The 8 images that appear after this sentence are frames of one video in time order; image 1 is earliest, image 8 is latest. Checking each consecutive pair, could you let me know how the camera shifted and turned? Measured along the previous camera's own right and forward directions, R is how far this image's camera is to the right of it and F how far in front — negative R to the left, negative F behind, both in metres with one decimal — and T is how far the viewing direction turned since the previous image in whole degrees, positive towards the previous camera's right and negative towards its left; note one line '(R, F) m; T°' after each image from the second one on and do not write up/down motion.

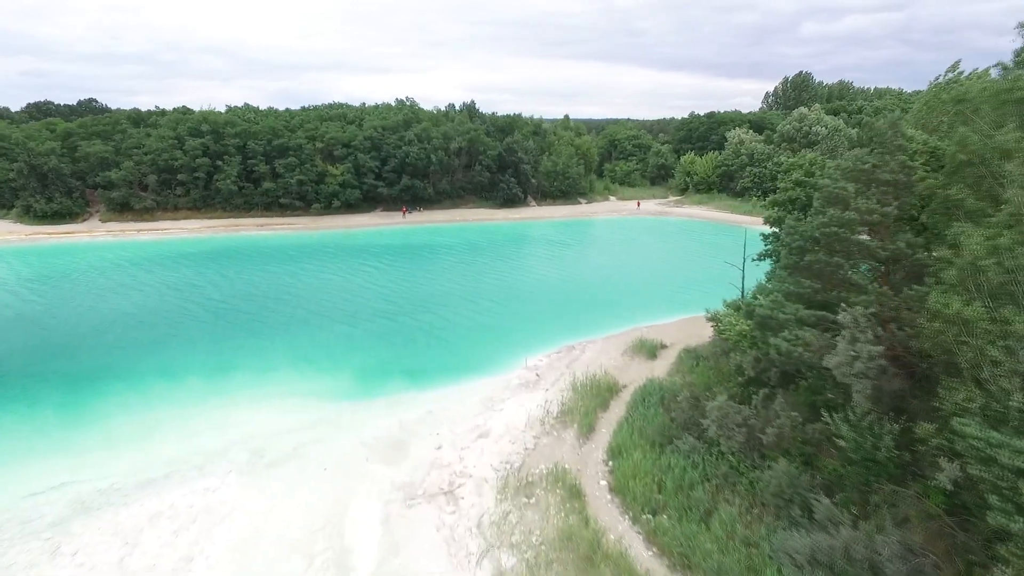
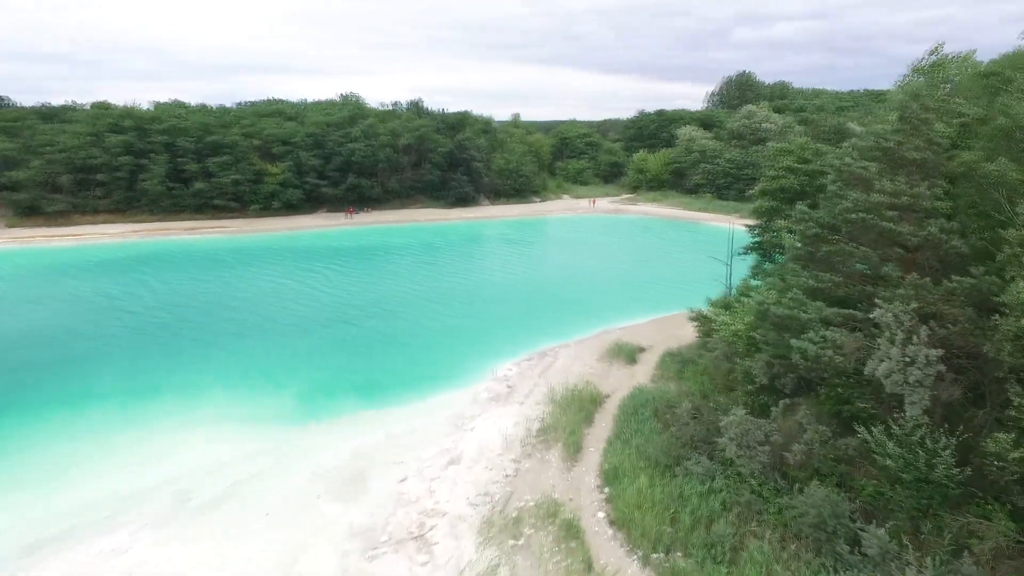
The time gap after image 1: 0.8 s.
(-0.5, +2.1) m; +5°
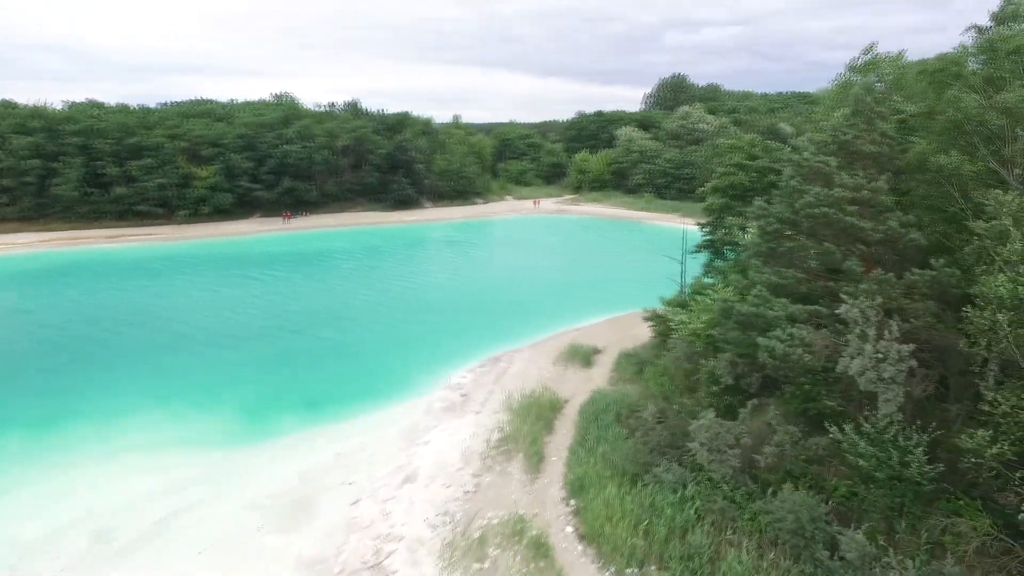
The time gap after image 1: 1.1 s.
(-0.2, +0.7) m; +5°
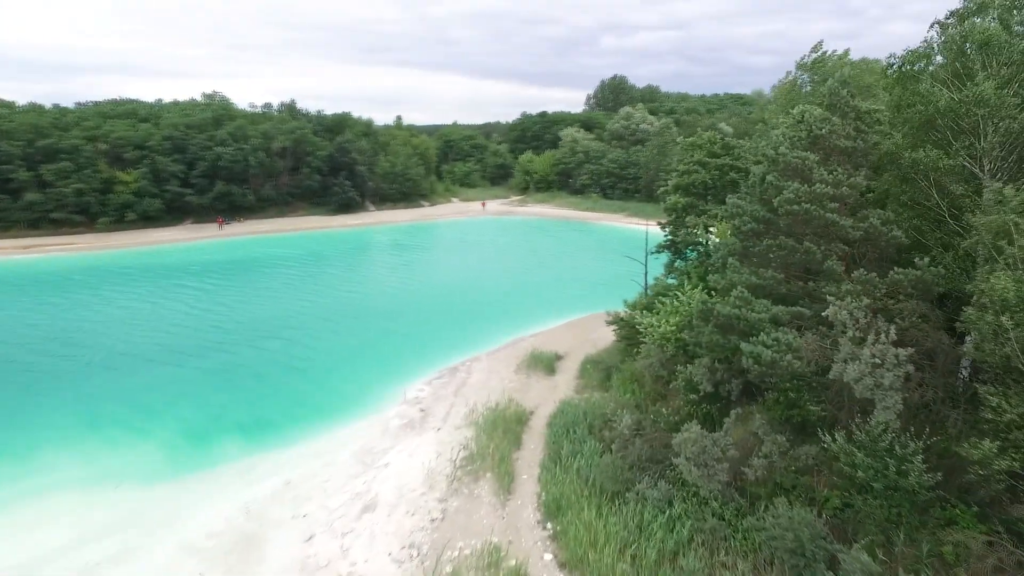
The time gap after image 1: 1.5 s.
(-0.4, +0.9) m; +5°
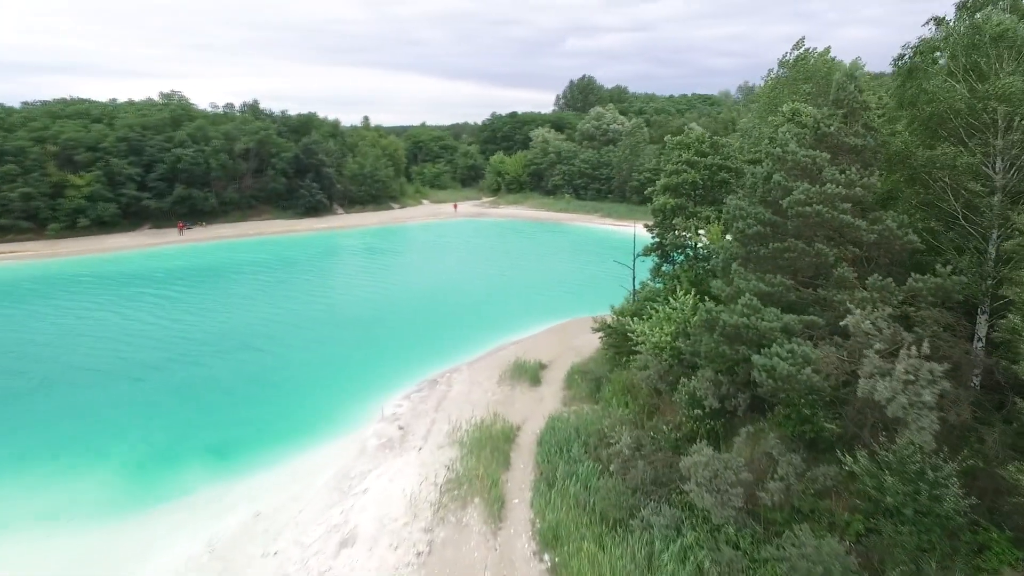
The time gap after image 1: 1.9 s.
(-0.3, +0.9) m; +3°
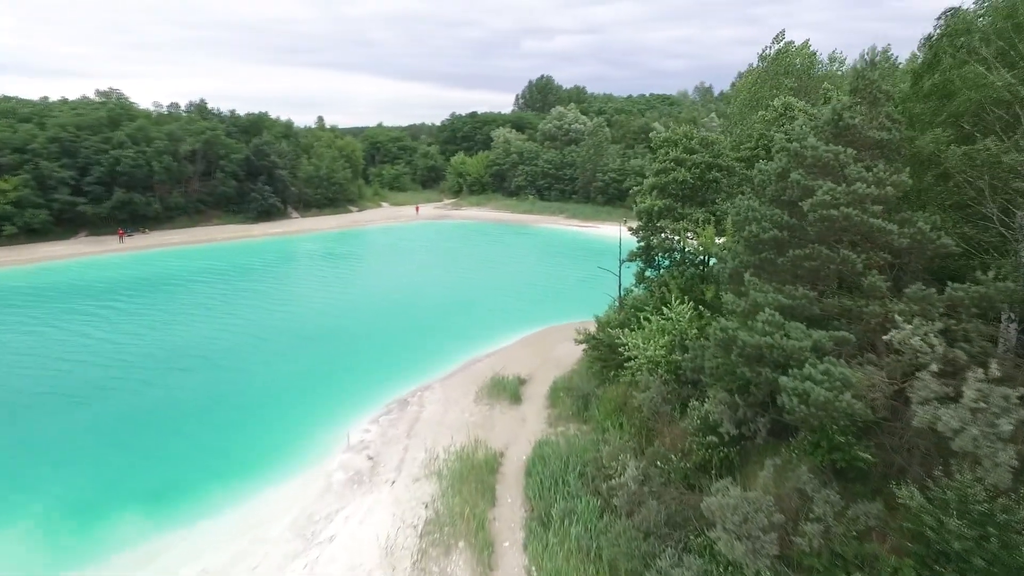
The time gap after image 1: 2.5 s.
(-0.4, +1.4) m; +4°
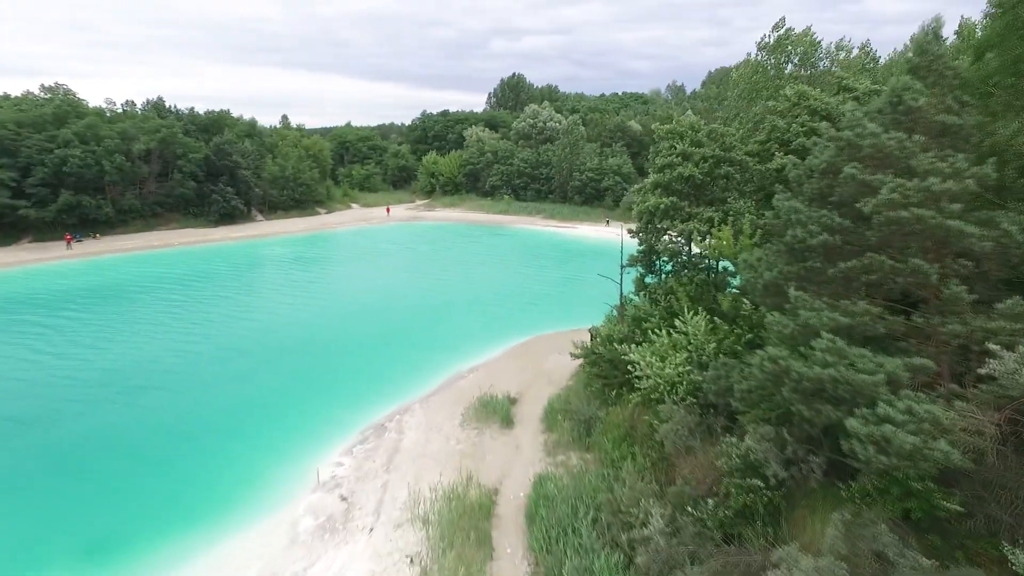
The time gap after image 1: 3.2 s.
(-0.4, +1.7) m; +3°
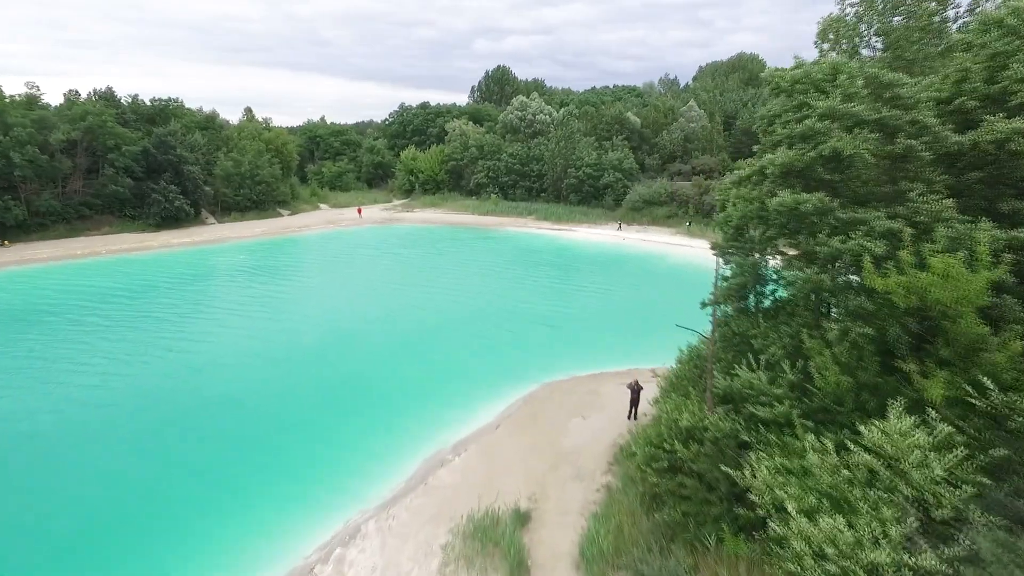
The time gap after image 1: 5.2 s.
(-0.4, +5.8) m; +2°
